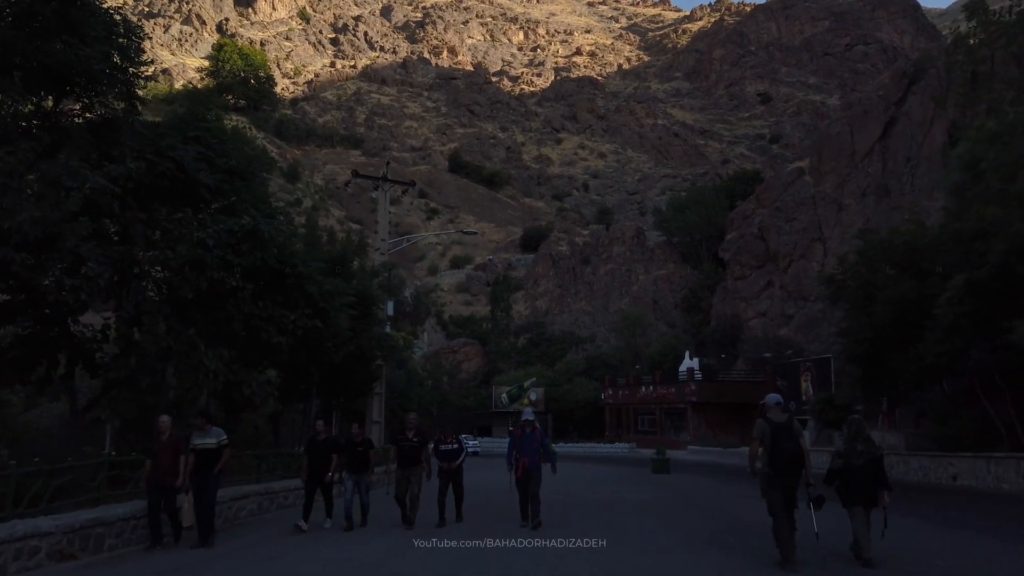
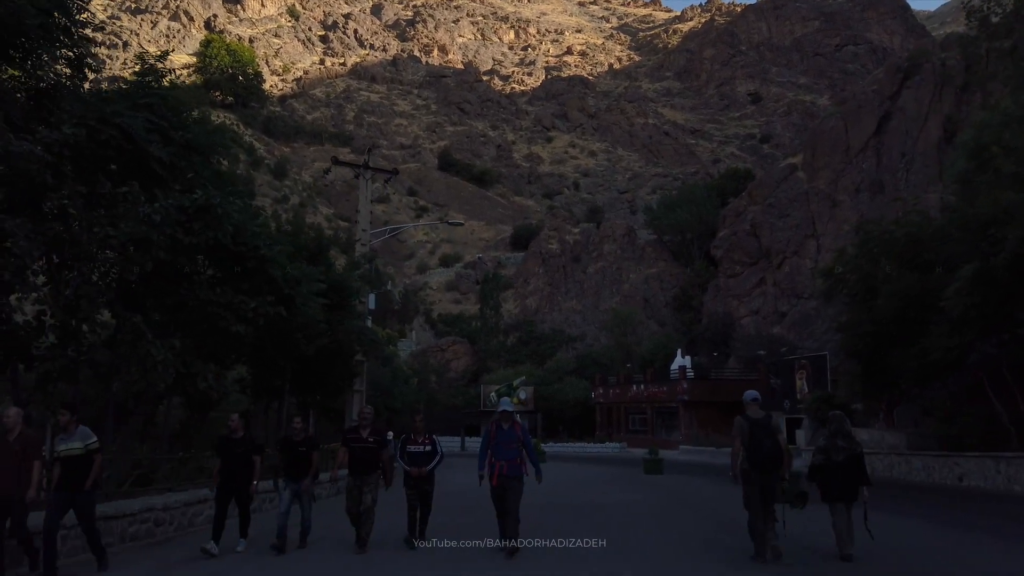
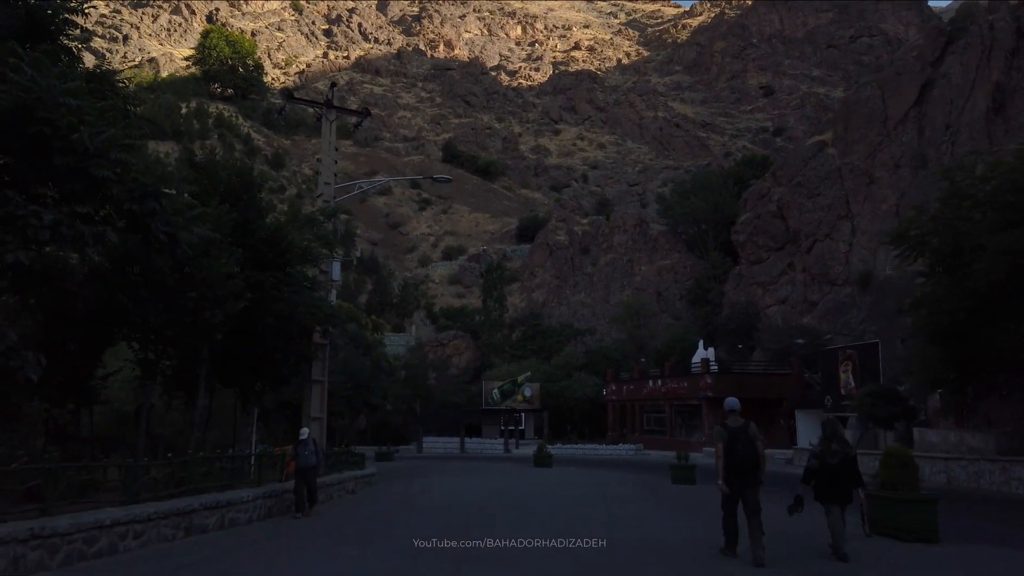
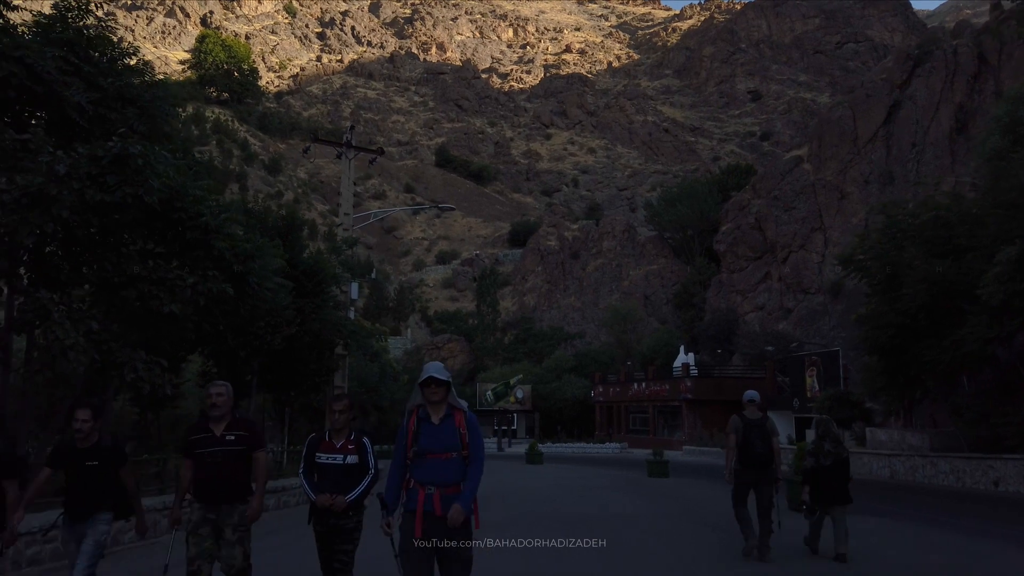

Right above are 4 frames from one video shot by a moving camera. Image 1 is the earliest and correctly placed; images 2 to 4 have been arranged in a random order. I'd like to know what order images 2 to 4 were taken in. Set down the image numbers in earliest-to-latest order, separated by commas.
2, 4, 3
